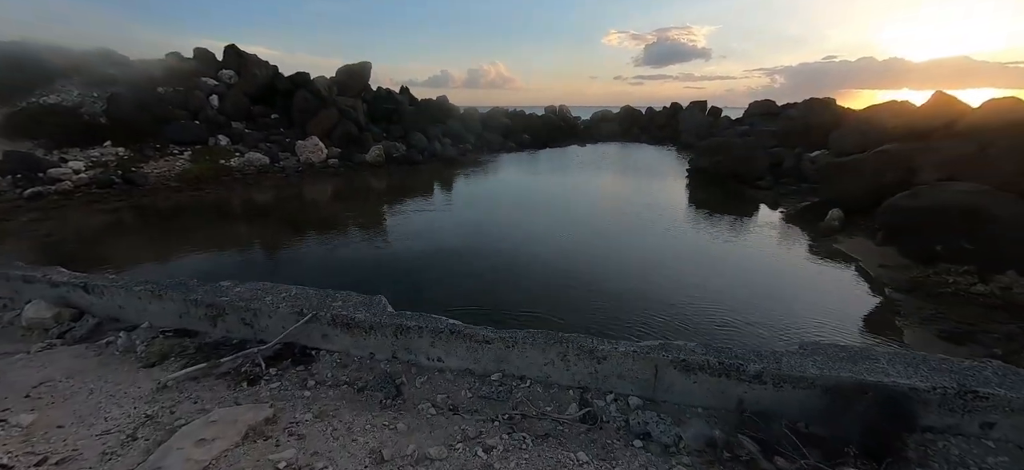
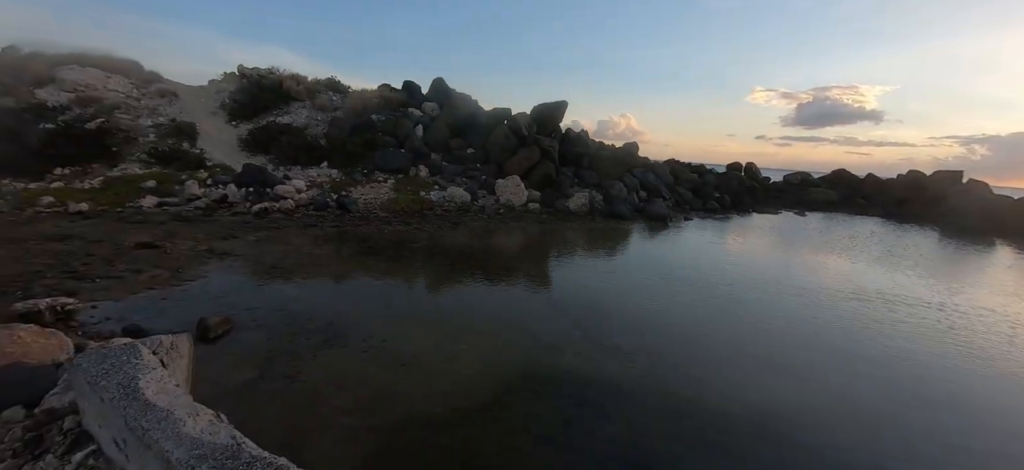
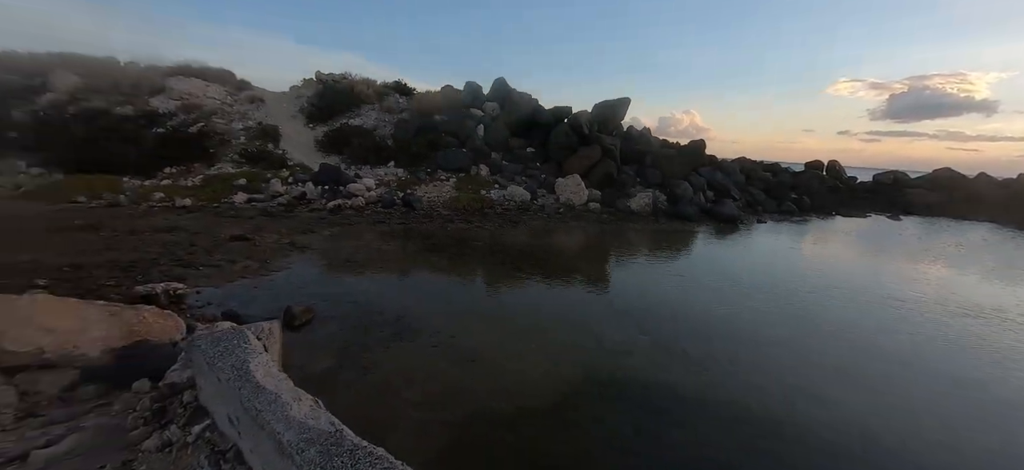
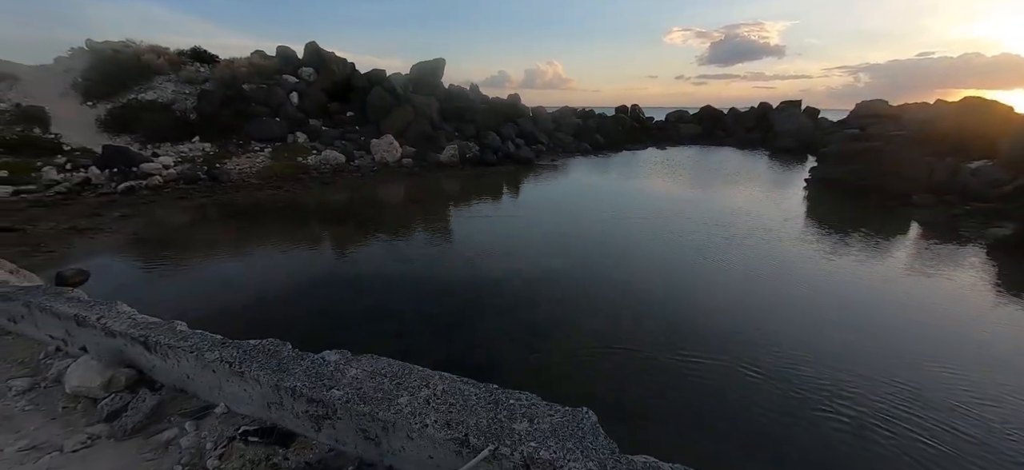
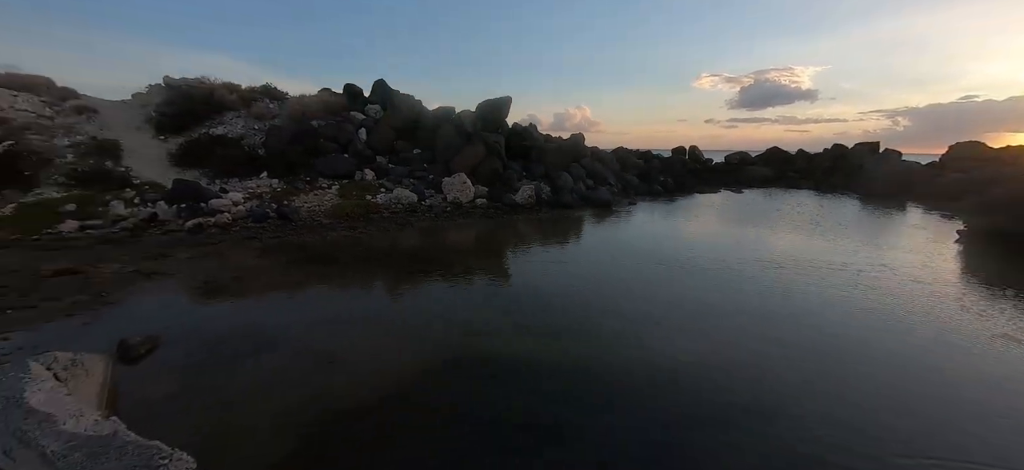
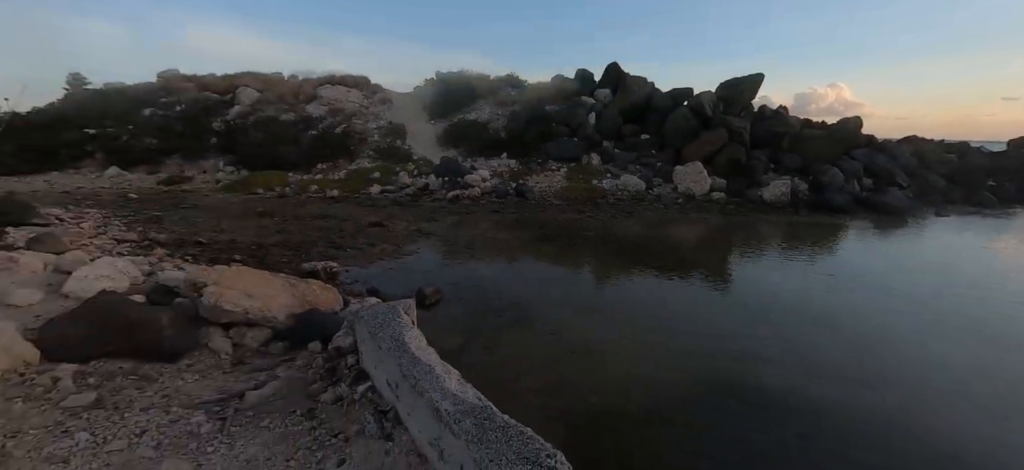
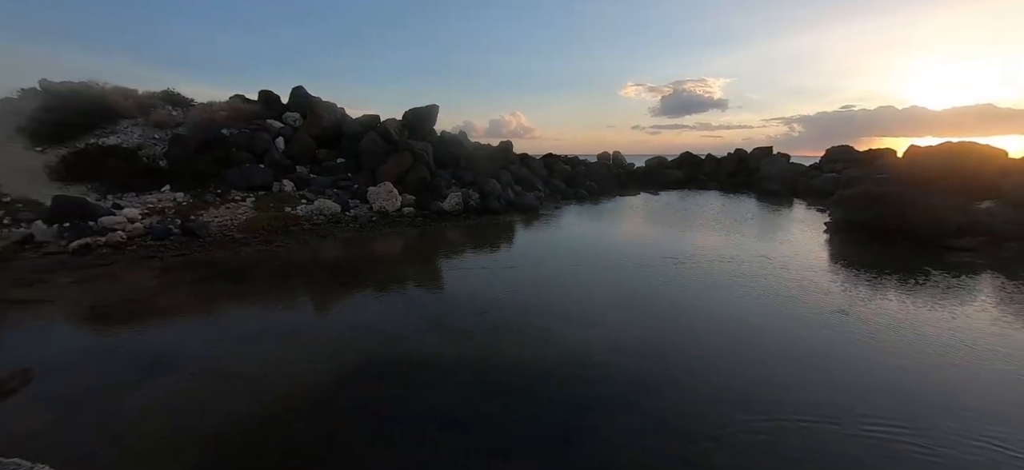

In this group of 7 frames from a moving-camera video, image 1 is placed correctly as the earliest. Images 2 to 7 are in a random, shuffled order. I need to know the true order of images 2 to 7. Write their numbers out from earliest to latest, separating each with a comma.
4, 7, 5, 2, 3, 6
